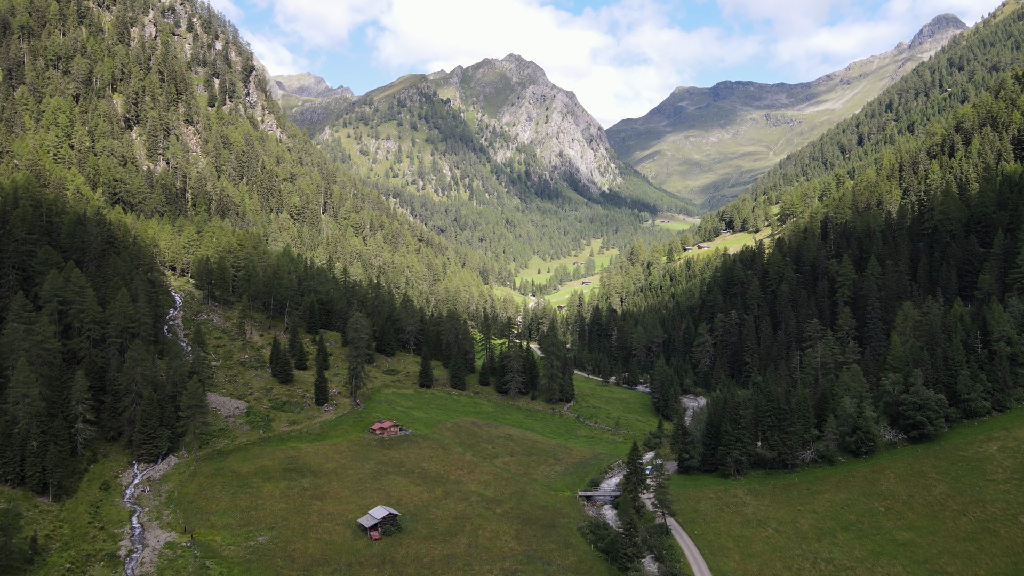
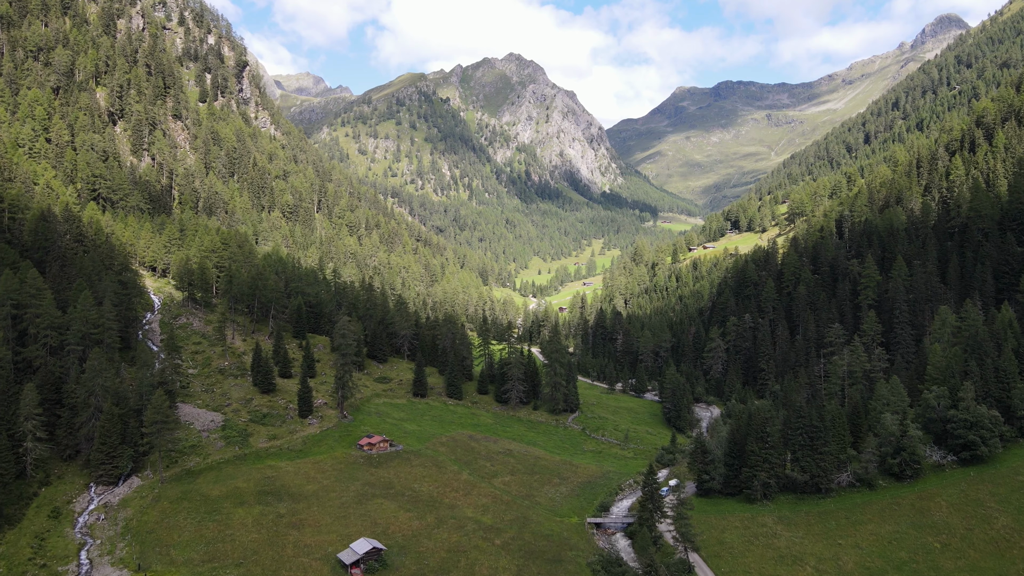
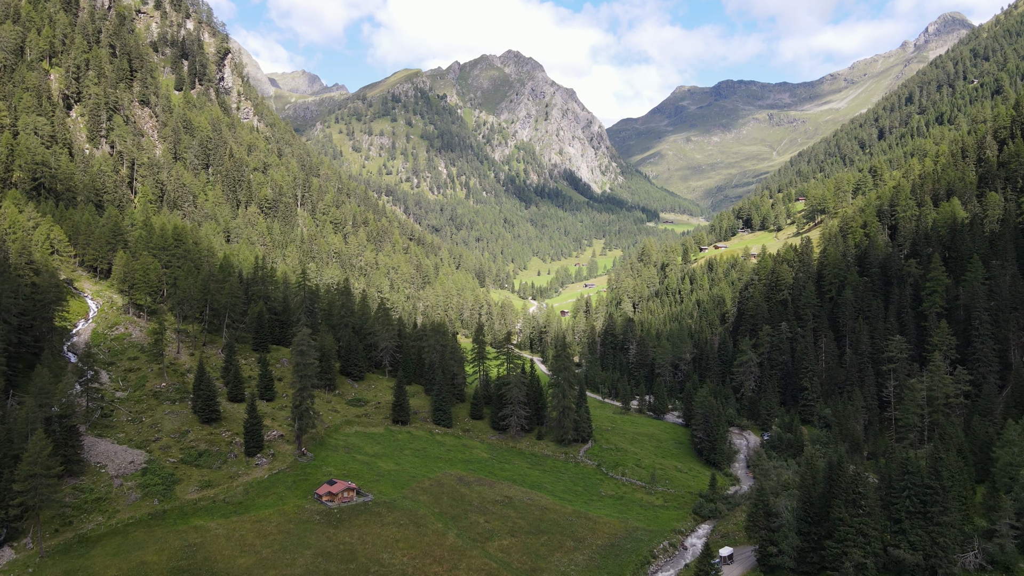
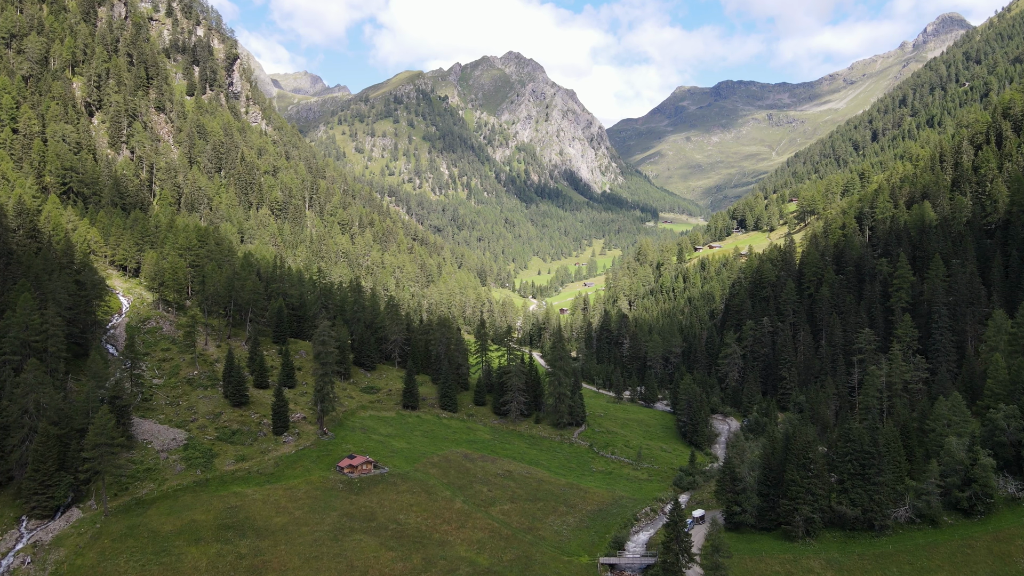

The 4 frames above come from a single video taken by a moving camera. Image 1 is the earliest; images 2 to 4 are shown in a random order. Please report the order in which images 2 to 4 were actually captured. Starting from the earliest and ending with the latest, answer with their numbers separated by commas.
2, 4, 3
